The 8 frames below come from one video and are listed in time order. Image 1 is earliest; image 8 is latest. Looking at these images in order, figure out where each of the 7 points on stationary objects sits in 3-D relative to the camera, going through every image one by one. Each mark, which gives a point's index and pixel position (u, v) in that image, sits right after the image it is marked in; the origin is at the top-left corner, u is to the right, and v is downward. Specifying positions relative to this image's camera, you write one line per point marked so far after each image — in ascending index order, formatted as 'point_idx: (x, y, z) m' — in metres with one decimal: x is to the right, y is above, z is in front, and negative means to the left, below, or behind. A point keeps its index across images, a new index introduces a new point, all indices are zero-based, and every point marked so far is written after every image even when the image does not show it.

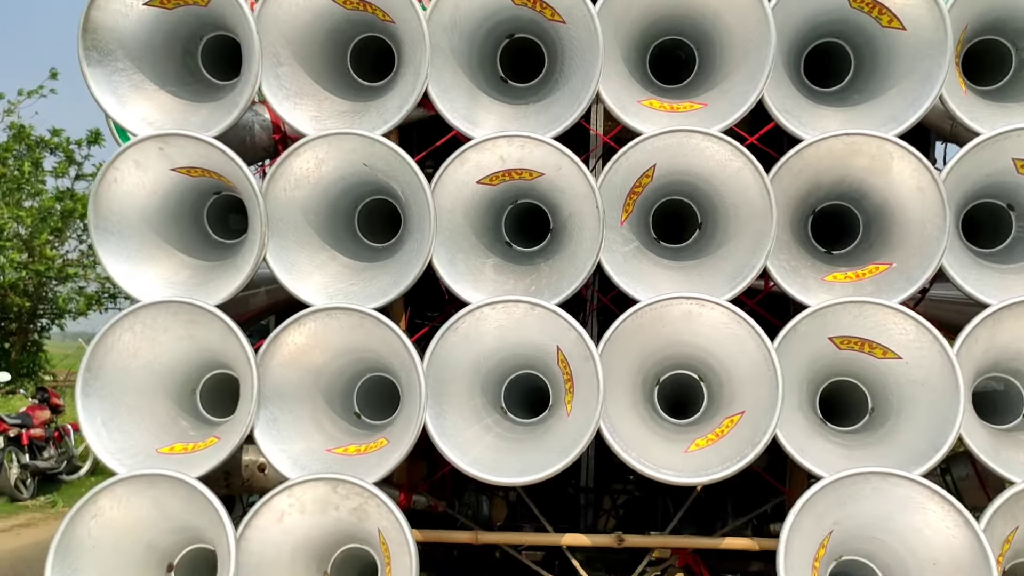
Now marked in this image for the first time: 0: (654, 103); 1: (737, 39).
0: (+0.4, +0.6, +2.7) m
1: (+0.7, +0.7, +2.6) m
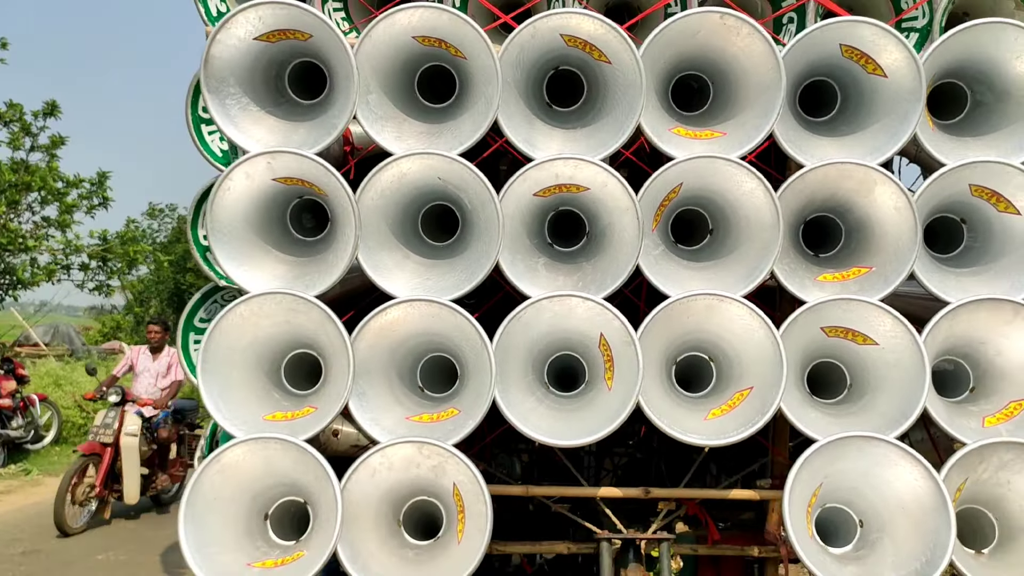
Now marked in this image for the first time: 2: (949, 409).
0: (+0.6, +0.6, +3.2) m
1: (+0.8, +0.7, +3.1) m
2: (+1.5, -0.4, +3.1) m
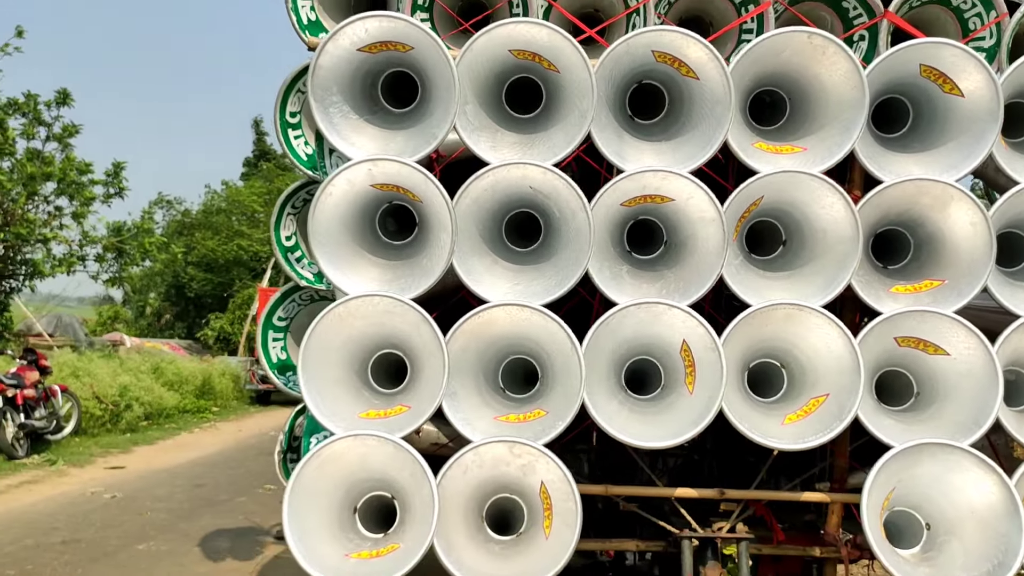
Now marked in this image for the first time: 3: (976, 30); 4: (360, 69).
0: (+0.9, +0.5, +3.3) m
1: (+1.2, +0.7, +3.2) m
2: (+1.8, -0.5, +3.3) m
3: (+1.9, +1.0, +3.6) m
4: (-0.6, +0.8, +3.2) m
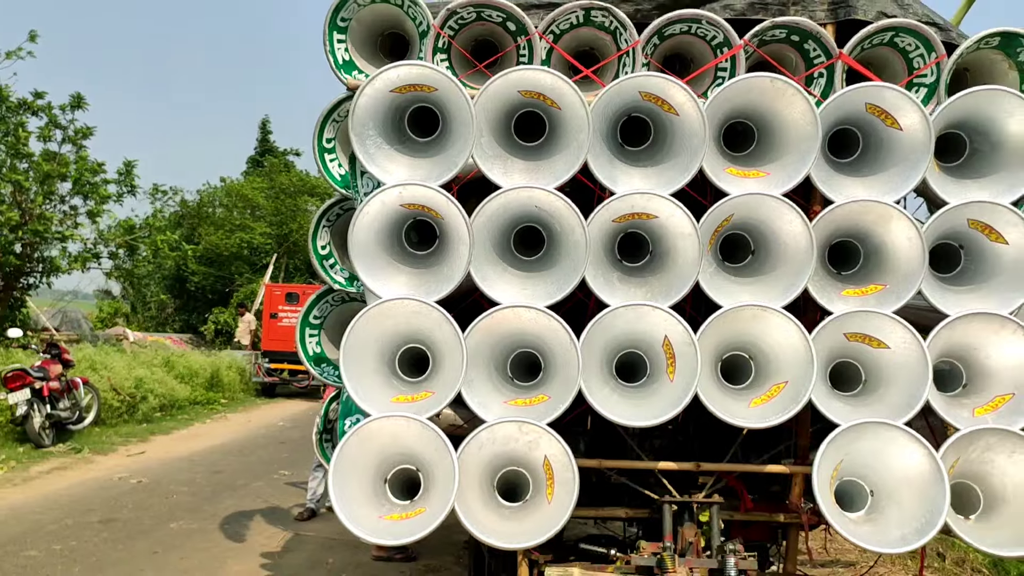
0: (+1.0, +0.5, +3.9) m
1: (+1.2, +0.7, +3.8) m
2: (+1.9, -0.5, +3.8) m
3: (+1.9, +1.0, +4.2) m
4: (-0.5, +0.8, +3.8) m
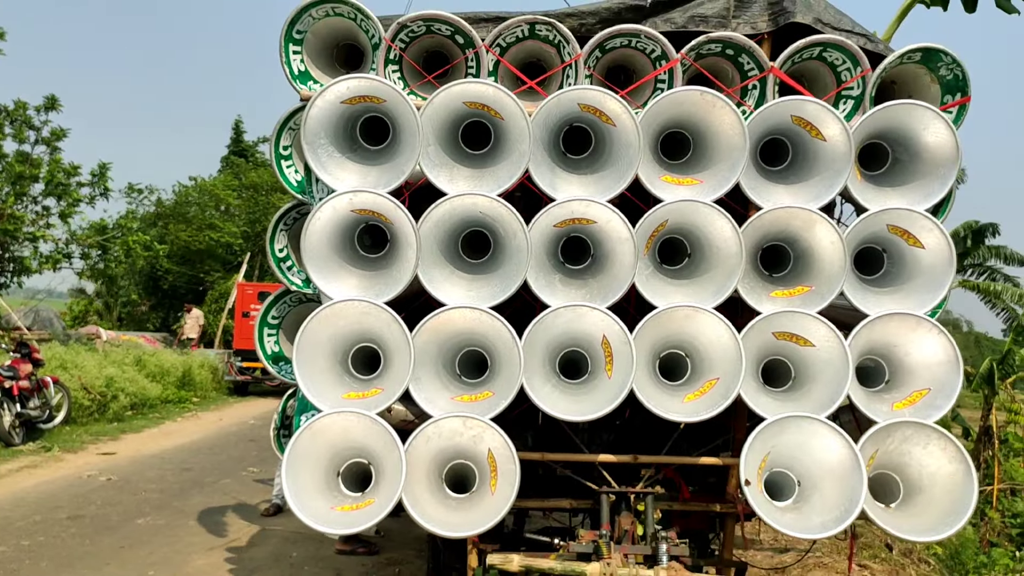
0: (+0.7, +0.5, +4.1) m
1: (+1.0, +0.7, +4.0) m
2: (+1.6, -0.5, +4.1) m
3: (+1.7, +1.0, +4.4) m
4: (-0.8, +0.8, +4.0) m
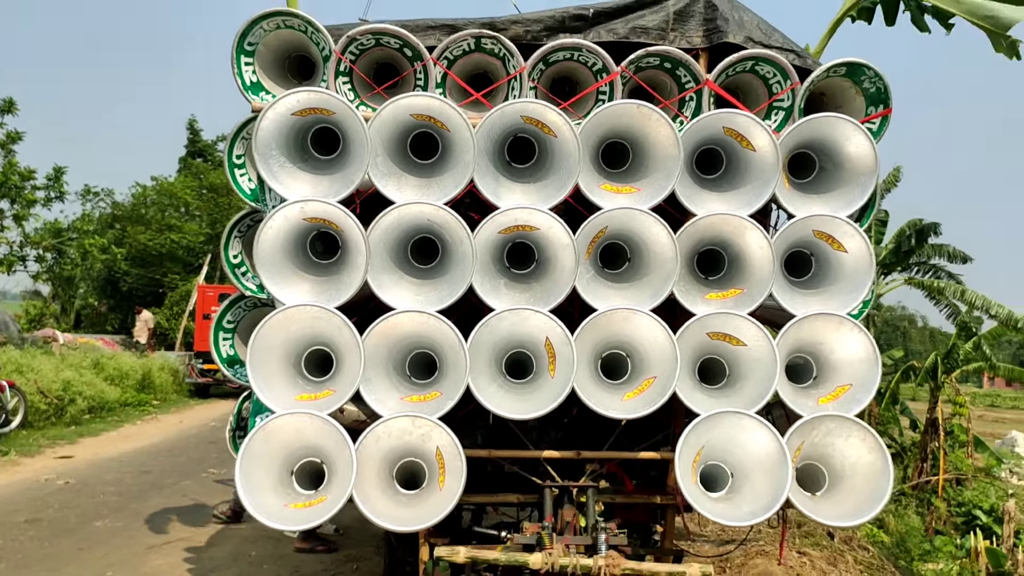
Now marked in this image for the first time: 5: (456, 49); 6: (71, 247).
0: (+0.5, +0.5, +4.3) m
1: (+0.7, +0.7, +4.2) m
2: (+1.4, -0.5, +4.3) m
3: (+1.4, +1.0, +4.7) m
4: (-1.0, +0.7, +4.1) m
5: (-0.3, +1.2, +4.6) m
6: (-7.8, +0.7, +15.7) m
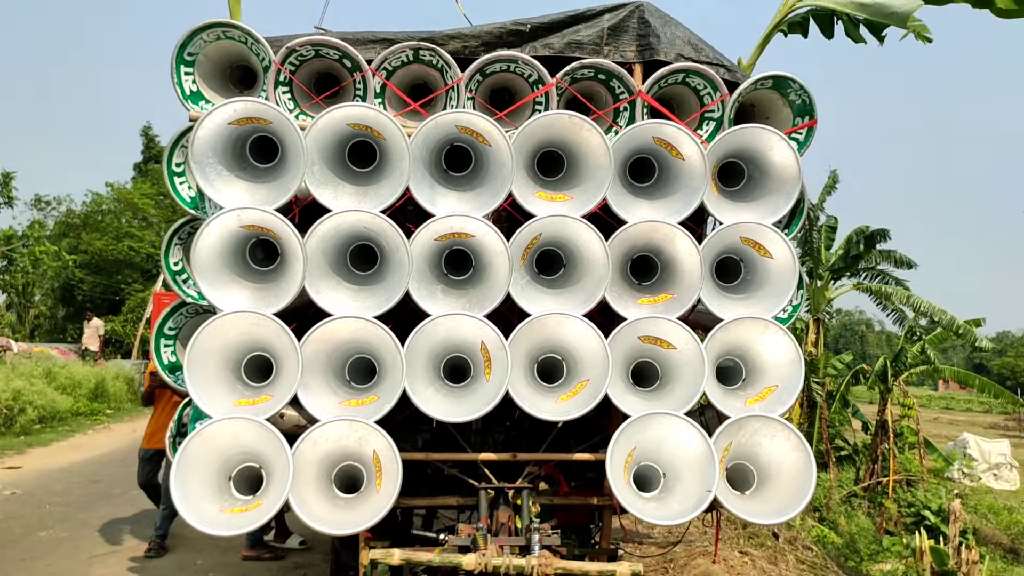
0: (+0.1, +0.5, +4.4) m
1: (+0.4, +0.6, +4.4) m
2: (+1.1, -0.5, +4.5) m
3: (+1.1, +1.0, +4.8) m
4: (-1.3, +0.7, +4.2) m
5: (-0.6, +1.2, +4.6) m
6: (-8.5, +0.6, +15.5) m
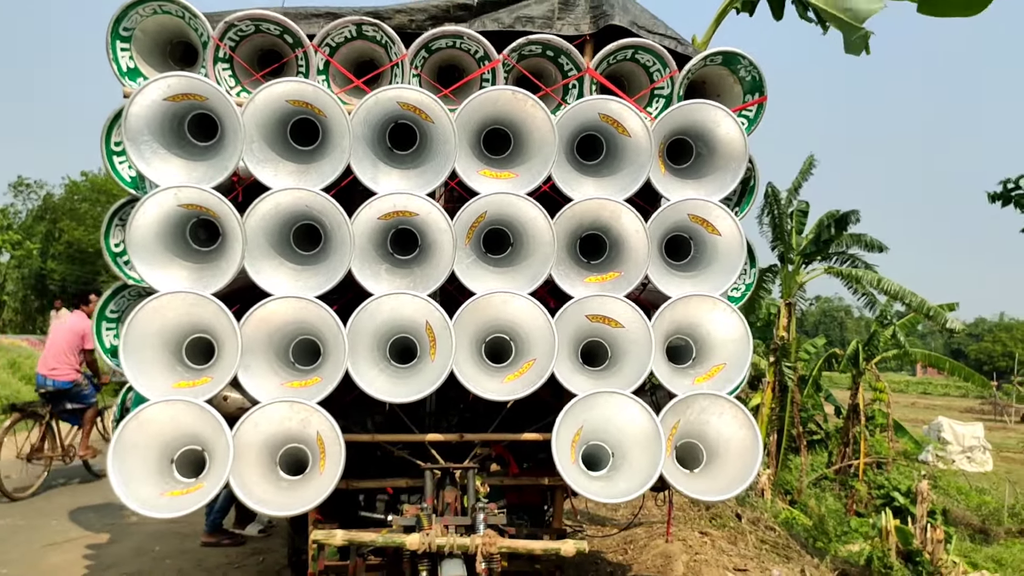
0: (-0.1, +0.6, +4.4) m
1: (+0.1, +0.7, +4.3) m
2: (+0.8, -0.4, +4.4) m
3: (+0.8, +1.1, +4.8) m
4: (-1.6, +0.8, +4.1) m
5: (-0.9, +1.3, +4.6) m
6: (-9.0, +0.8, +15.2) m
